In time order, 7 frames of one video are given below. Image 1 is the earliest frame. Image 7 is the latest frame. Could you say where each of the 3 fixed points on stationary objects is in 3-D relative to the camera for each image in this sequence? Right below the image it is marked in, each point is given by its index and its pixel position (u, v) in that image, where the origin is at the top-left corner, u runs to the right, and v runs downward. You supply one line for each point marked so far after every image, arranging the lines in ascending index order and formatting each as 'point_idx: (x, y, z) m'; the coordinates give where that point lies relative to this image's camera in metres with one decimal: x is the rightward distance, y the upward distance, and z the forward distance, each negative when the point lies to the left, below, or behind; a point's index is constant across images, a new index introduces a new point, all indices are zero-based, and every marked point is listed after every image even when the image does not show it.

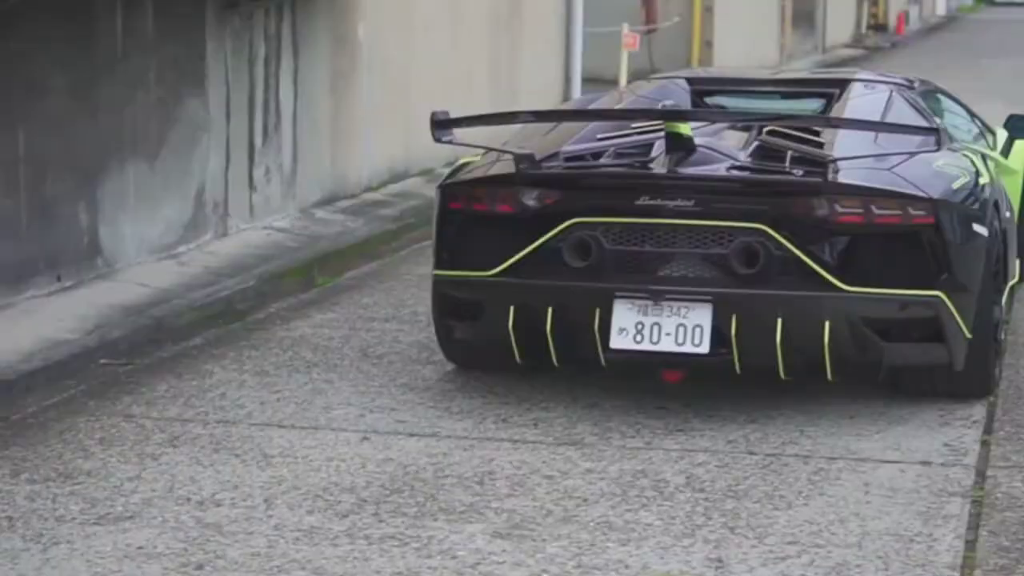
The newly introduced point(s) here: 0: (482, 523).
0: (-0.1, -0.6, +5.5) m
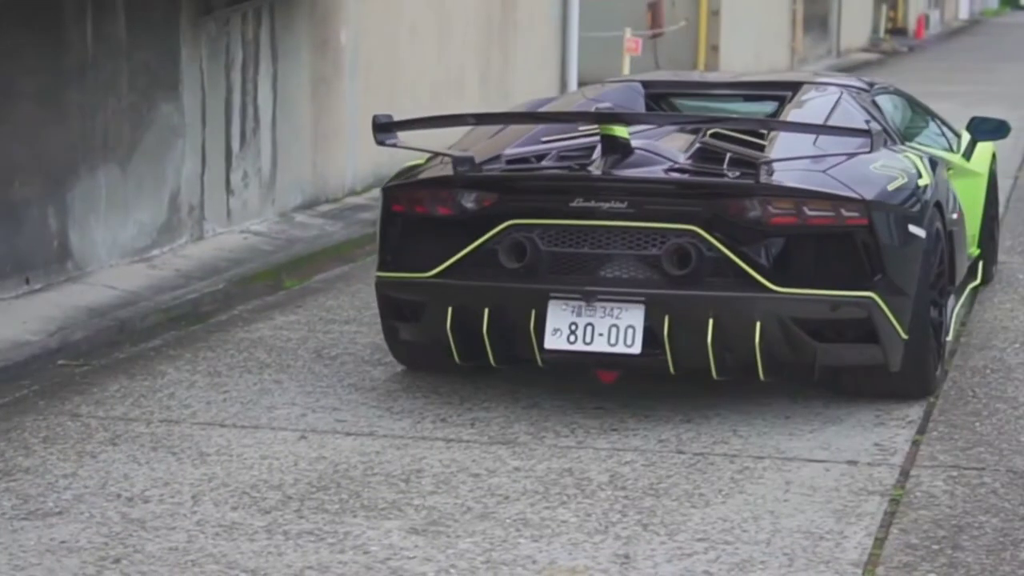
0: (-0.3, -0.6, +5.6) m
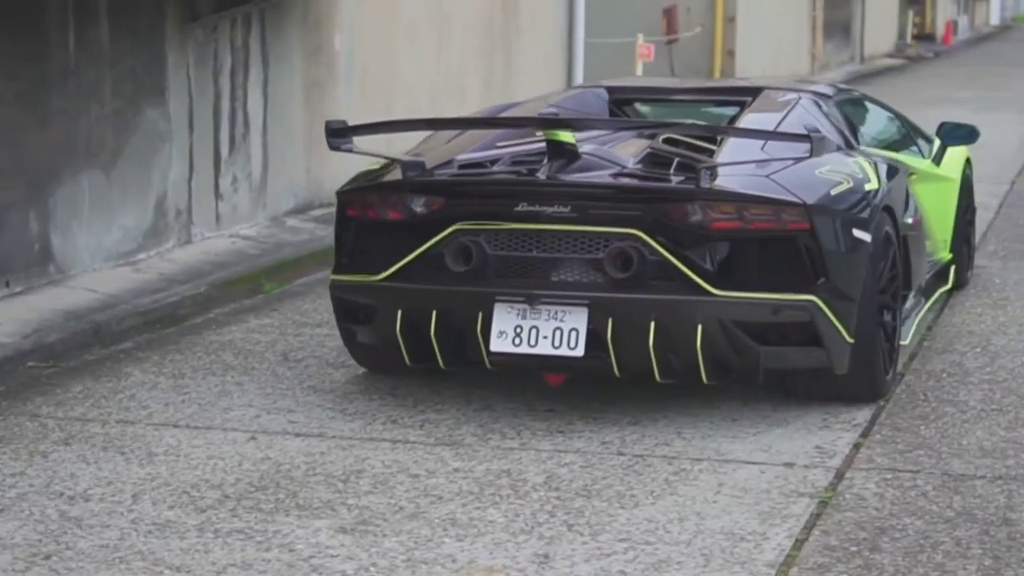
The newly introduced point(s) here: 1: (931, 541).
0: (-0.5, -0.6, +5.7) m
1: (+1.1, -0.7, +5.5) m
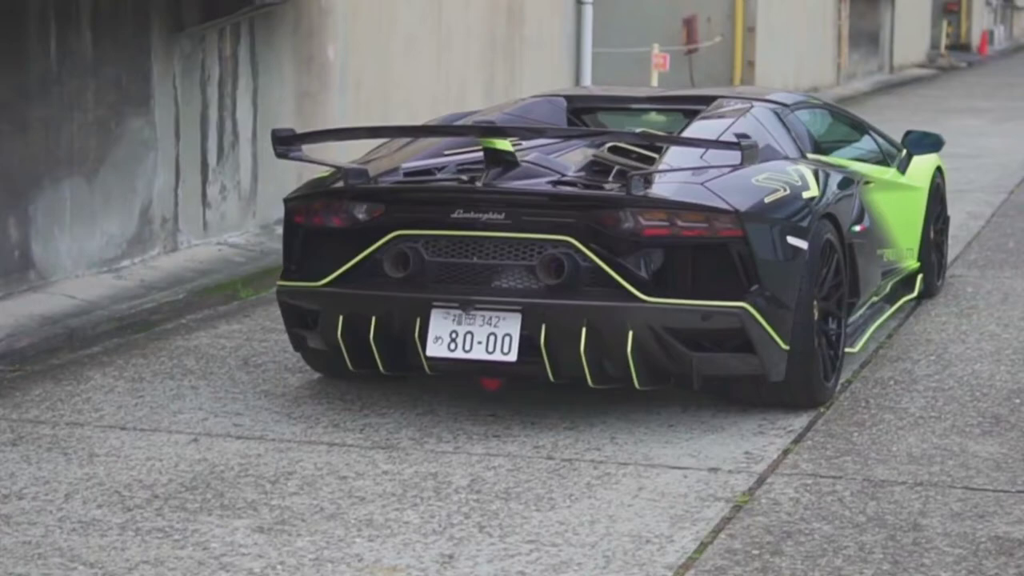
0: (-0.7, -0.7, +5.8) m
1: (+0.9, -0.7, +5.5) m
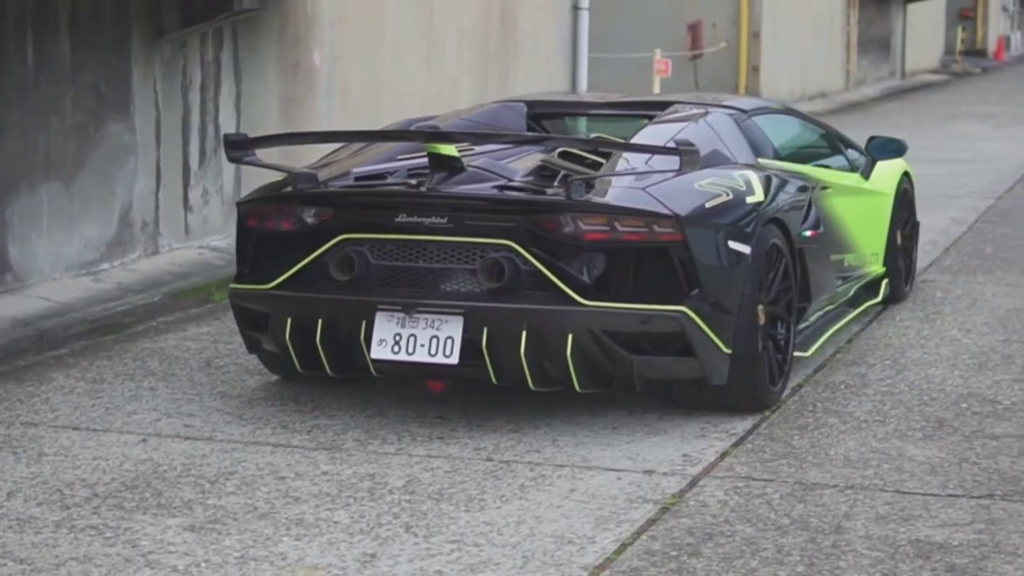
0: (-0.9, -0.7, +5.9) m
1: (+0.7, -0.7, +5.6) m
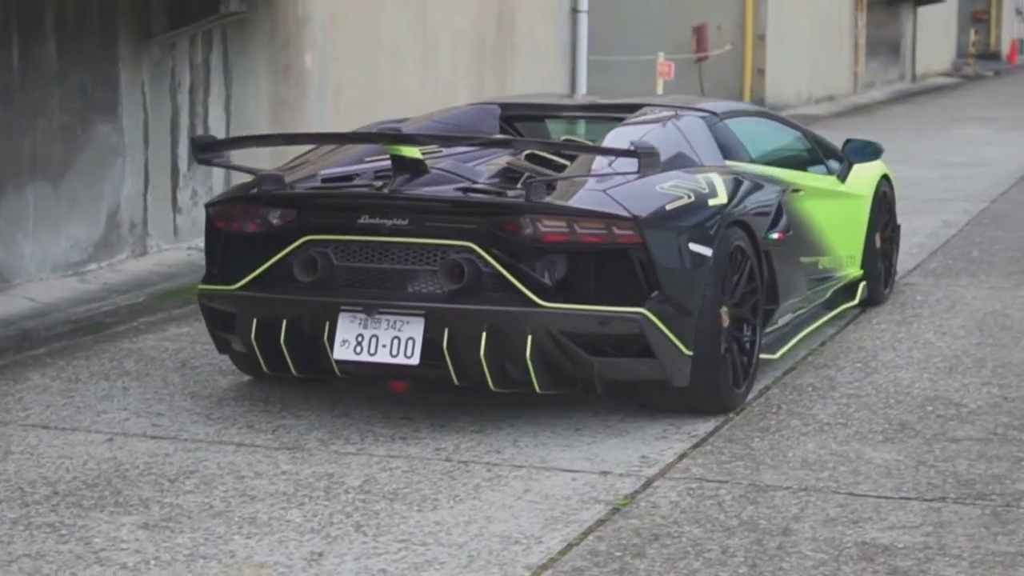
0: (-1.1, -0.7, +6.0) m
1: (+0.5, -0.7, +5.6) m
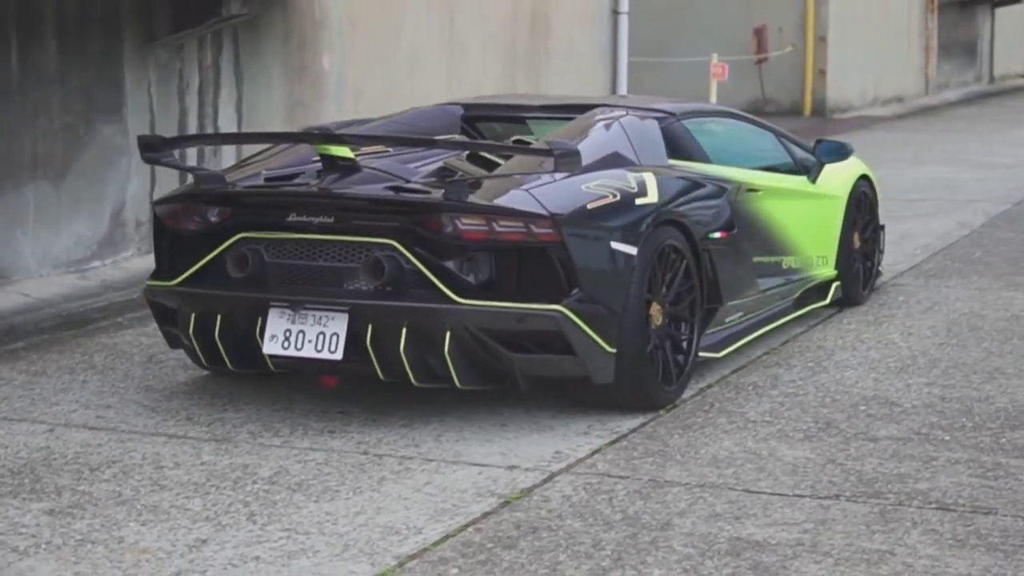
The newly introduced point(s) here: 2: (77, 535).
0: (-1.4, -0.6, +6.2) m
1: (+0.2, -0.7, +5.7) m
2: (-1.2, -0.7, +5.8) m
